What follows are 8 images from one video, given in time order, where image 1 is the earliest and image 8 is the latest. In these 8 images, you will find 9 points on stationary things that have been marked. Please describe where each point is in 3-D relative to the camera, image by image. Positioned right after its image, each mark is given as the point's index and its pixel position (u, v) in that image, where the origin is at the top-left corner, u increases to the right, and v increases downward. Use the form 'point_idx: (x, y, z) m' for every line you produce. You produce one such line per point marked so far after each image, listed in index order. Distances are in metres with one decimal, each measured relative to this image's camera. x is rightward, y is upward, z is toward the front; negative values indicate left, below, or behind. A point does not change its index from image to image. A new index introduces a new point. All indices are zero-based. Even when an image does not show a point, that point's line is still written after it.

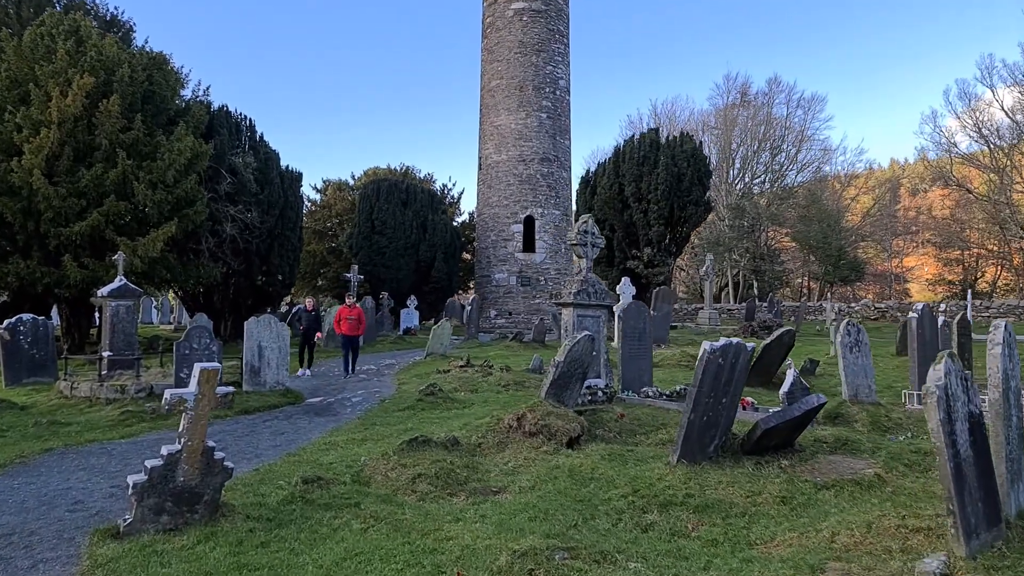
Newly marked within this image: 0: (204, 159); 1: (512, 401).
0: (-6.6, +2.8, +15.0) m
1: (+0.1, -1.3, +8.2) m
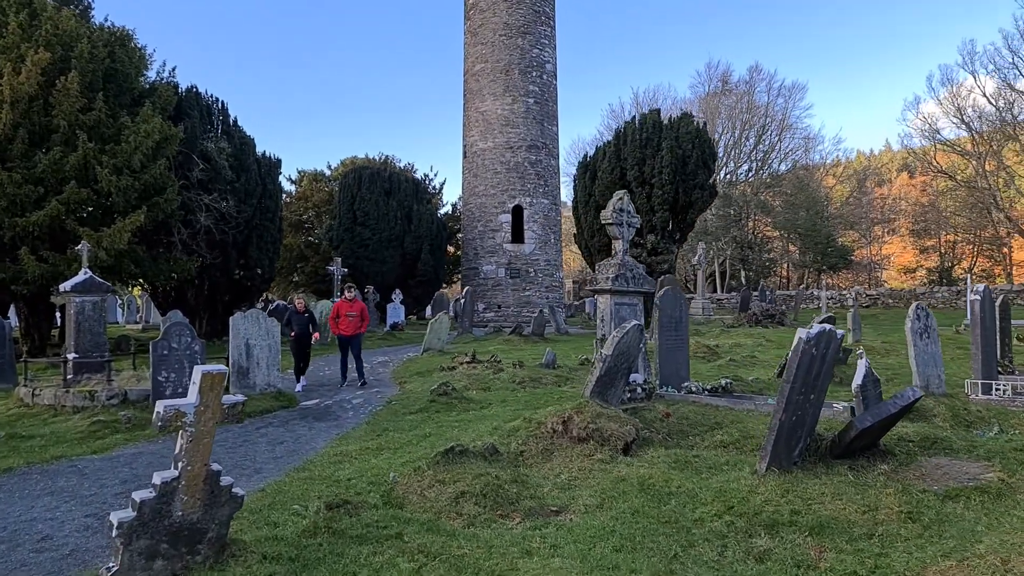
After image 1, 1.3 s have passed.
0: (-6.7, +2.9, +14.0) m
1: (+0.3, -1.2, +7.4) m
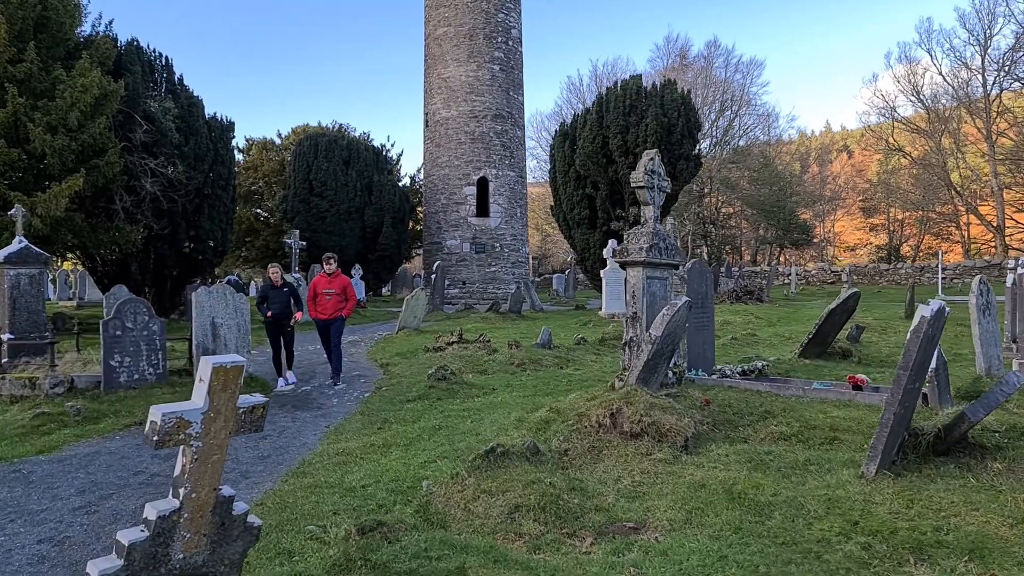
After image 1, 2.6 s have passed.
0: (-7.1, +3.4, +12.6) m
1: (+0.3, -0.9, +6.8) m
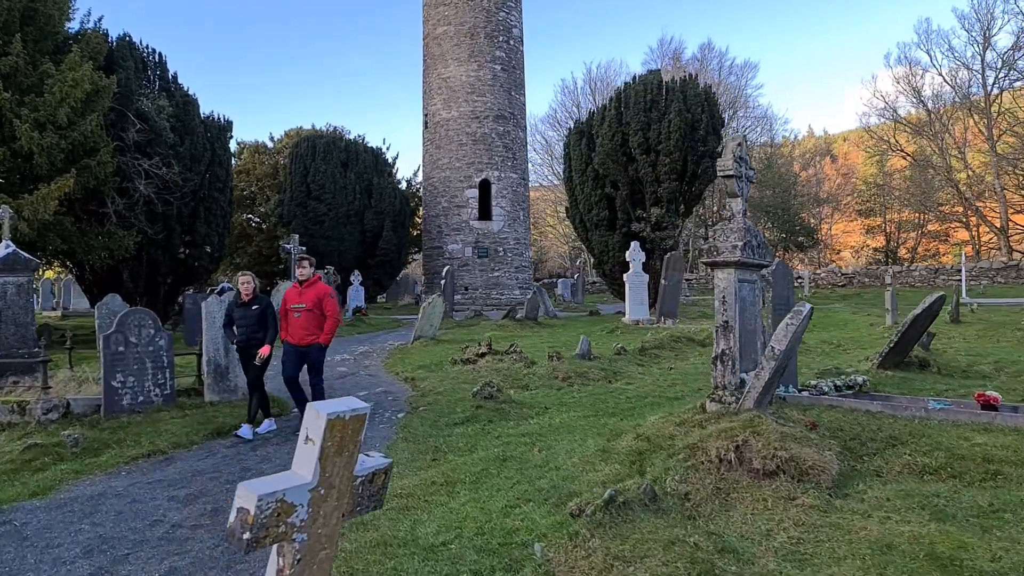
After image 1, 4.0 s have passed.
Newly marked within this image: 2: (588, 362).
0: (-6.8, +3.2, +11.8) m
1: (+0.8, -1.0, +6.0) m
2: (+0.8, -0.8, +7.9) m
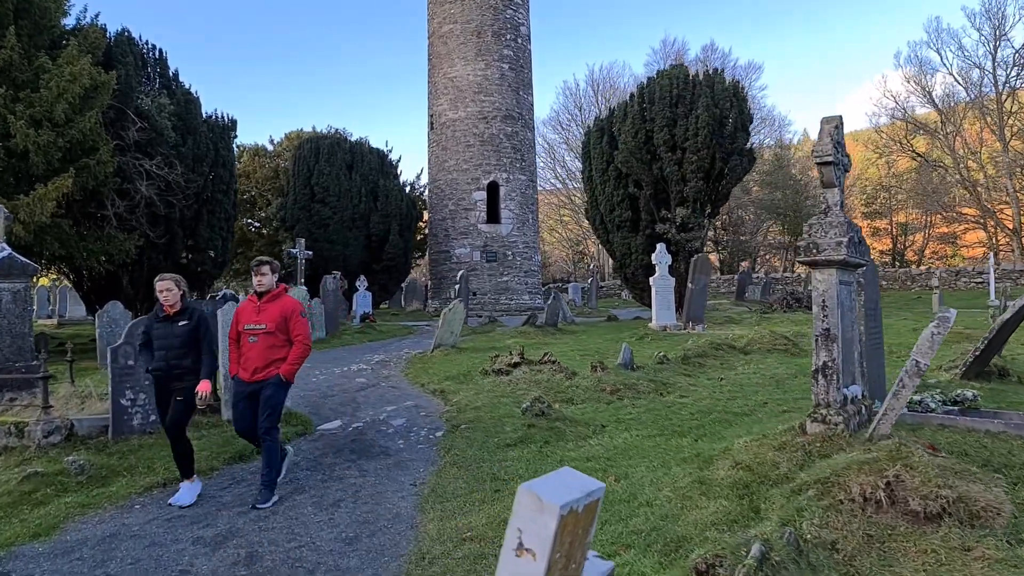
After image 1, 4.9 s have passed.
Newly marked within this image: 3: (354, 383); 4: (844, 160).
0: (-6.4, +3.1, +11.2) m
1: (+1.2, -1.0, +5.4) m
2: (+1.2, -0.9, +7.3) m
3: (-2.0, -1.2, +8.8) m
4: (+2.1, +0.8, +4.4) m
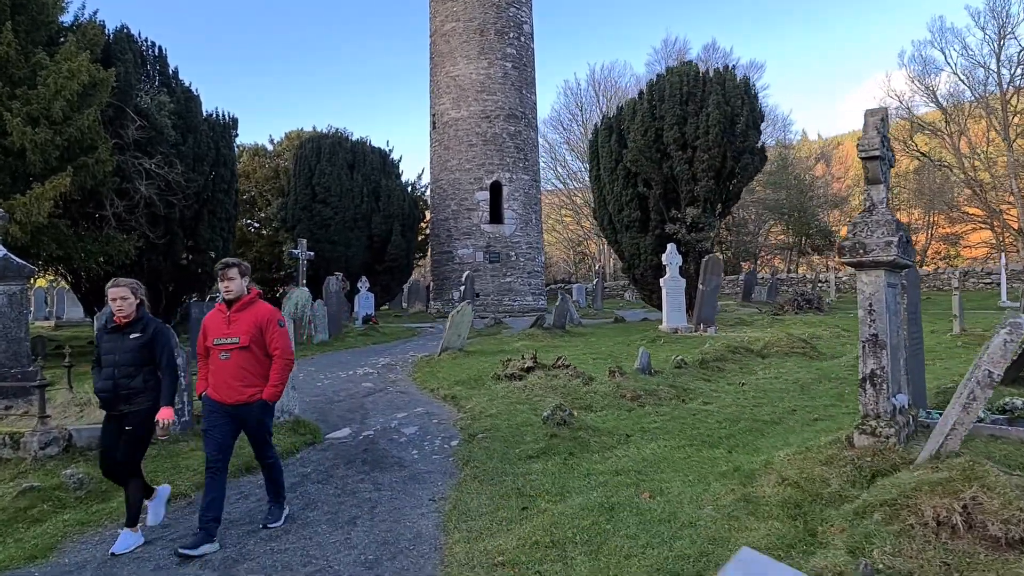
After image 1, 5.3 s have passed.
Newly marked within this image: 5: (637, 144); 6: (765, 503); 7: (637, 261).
0: (-6.3, +3.1, +10.9) m
1: (+1.4, -1.1, +5.2) m
2: (+1.4, -0.9, +7.1) m
3: (-1.8, -1.2, +8.6) m
4: (+2.2, +0.8, +4.2) m
5: (+2.3, +2.6, +12.8) m
6: (+1.2, -1.0, +3.4) m
7: (+2.3, +0.5, +13.2) m
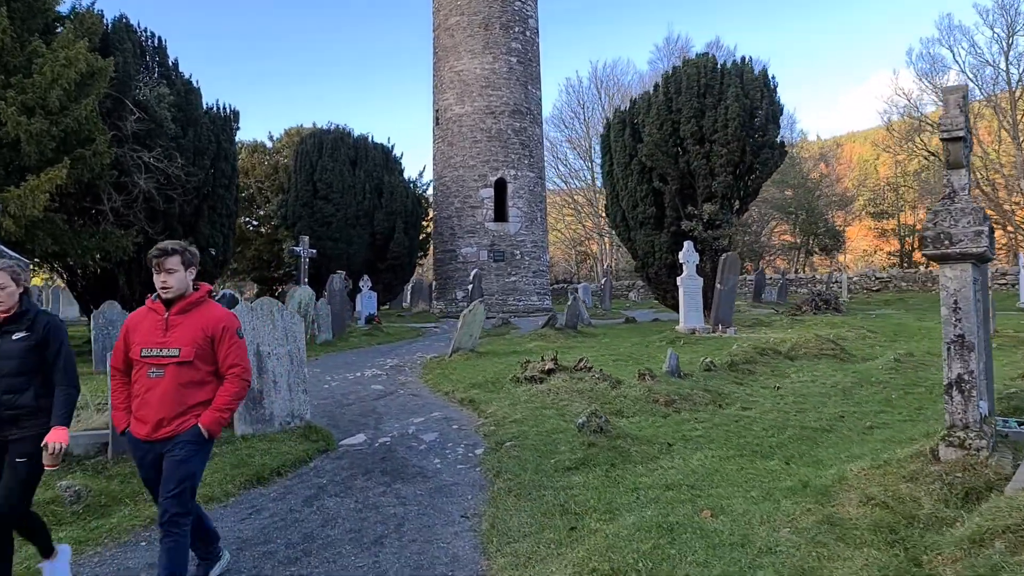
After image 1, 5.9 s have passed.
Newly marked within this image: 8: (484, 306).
0: (-6.1, +3.1, +10.5) m
1: (+1.6, -1.0, +4.8) m
2: (+1.6, -0.9, +6.7) m
3: (-1.6, -1.2, +8.1) m
4: (+2.5, +0.8, +3.8) m
5: (+2.5, +2.6, +12.4) m
6: (+1.4, -1.0, +3.0) m
7: (+2.5, +0.5, +12.8) m
8: (-0.4, -0.3, +10.3) m
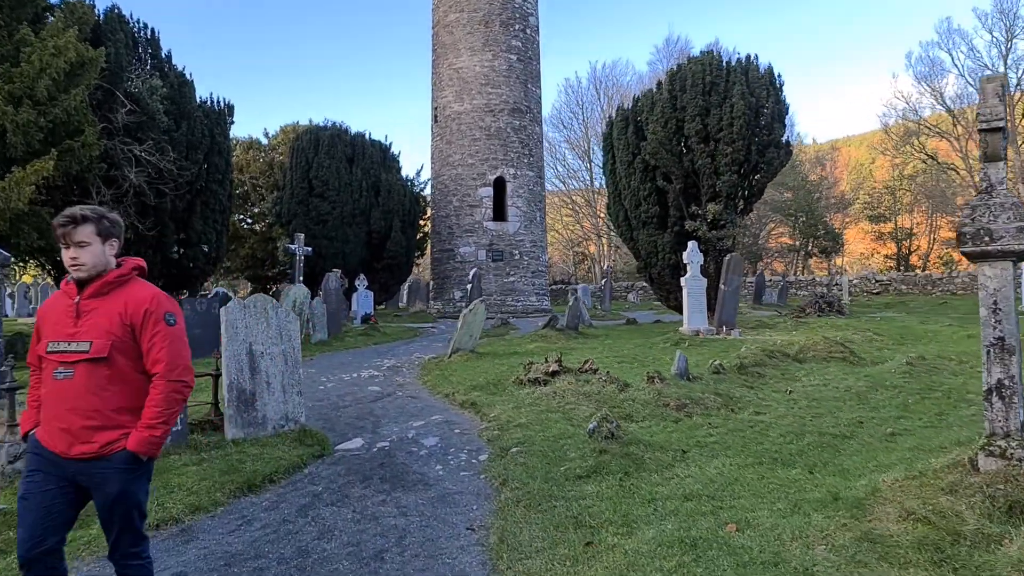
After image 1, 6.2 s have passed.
0: (-6.1, +3.2, +10.2) m
1: (+1.6, -1.0, +4.5) m
2: (+1.6, -0.9, +6.4) m
3: (-1.6, -1.2, +7.9) m
4: (+2.5, +0.8, +3.6) m
5: (+2.5, +2.6, +12.2) m
6: (+1.5, -1.0, +2.8) m
7: (+2.5, +0.5, +12.6) m
8: (-0.4, -0.3, +10.0) m
